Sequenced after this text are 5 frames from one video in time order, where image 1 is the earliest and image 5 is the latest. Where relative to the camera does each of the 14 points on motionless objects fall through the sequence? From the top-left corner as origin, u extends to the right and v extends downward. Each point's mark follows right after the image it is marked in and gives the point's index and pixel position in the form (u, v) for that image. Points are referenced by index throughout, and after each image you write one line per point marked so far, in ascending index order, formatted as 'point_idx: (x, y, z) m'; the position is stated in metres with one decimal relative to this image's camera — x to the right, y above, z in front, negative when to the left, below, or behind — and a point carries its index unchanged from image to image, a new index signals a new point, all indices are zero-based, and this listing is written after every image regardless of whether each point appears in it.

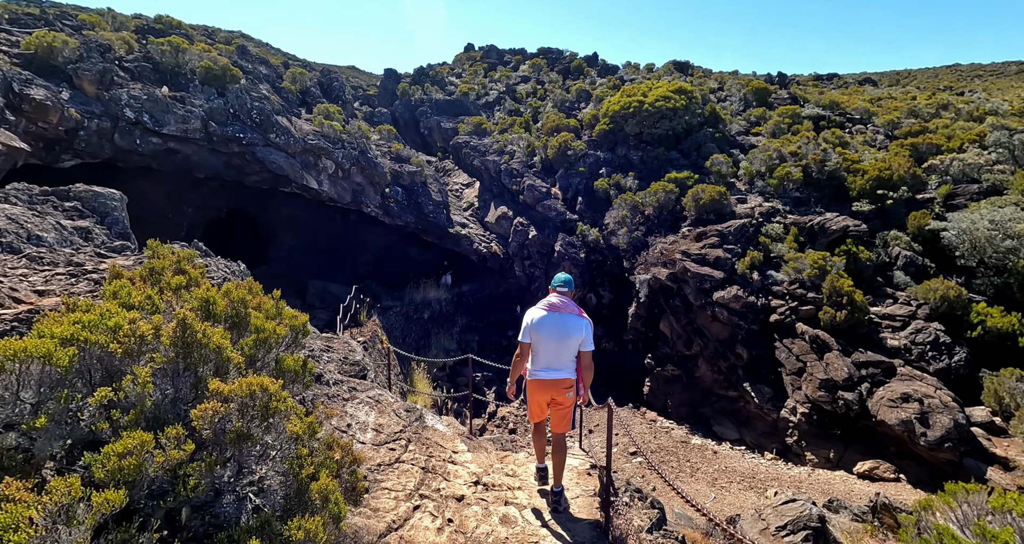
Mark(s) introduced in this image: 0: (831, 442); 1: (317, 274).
0: (+6.8, -3.6, +10.2) m
1: (-5.8, -0.1, +14.4) m
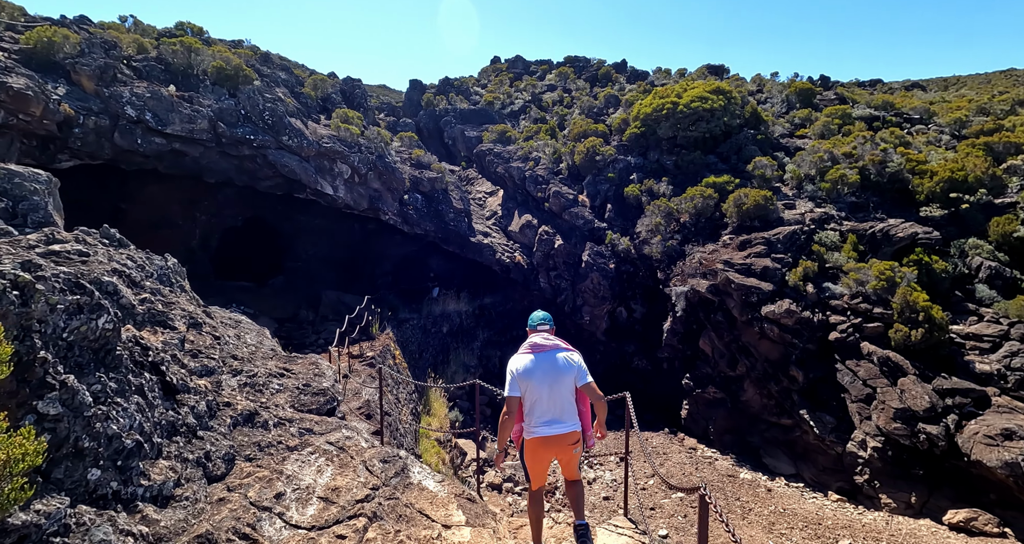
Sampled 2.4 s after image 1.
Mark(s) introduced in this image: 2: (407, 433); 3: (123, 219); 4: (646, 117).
0: (+7.2, -3.8, +8.7) m
1: (-5.1, -0.4, +13.7) m
2: (-1.6, -2.5, +7.5) m
3: (-8.9, +1.2, +11.0) m
4: (+4.5, +5.2, +16.3) m
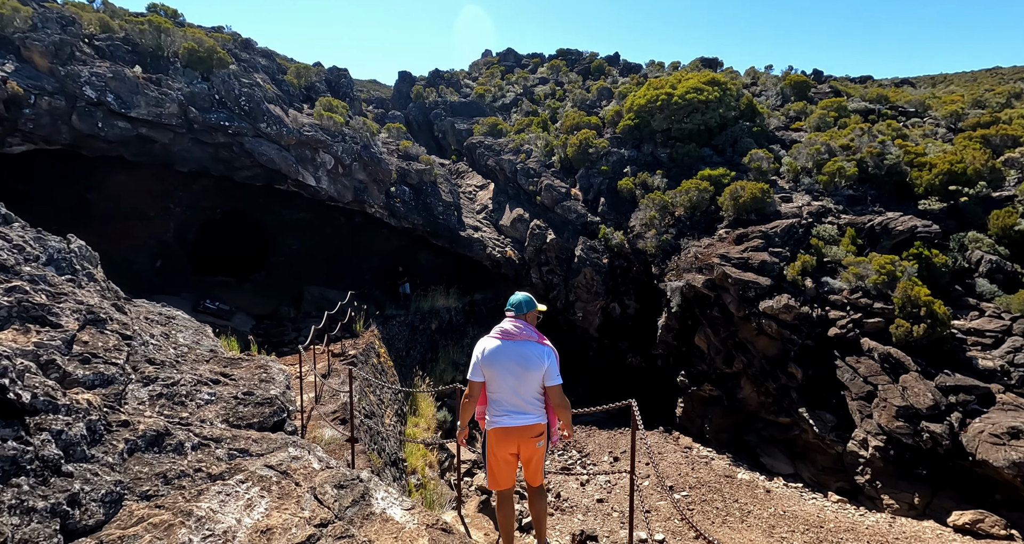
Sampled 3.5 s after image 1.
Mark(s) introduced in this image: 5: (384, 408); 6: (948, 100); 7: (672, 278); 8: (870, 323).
0: (+7.1, -3.7, +8.4) m
1: (-5.4, -0.3, +13.2) m
2: (-1.8, -2.4, +7.1) m
3: (-9.1, +1.3, +10.4) m
4: (+4.2, +5.4, +15.9) m
5: (-2.1, -2.2, +7.8) m
6: (+14.8, +5.8, +16.4) m
7: (+4.1, -0.2, +12.4) m
8: (+7.2, -1.0, +9.7) m
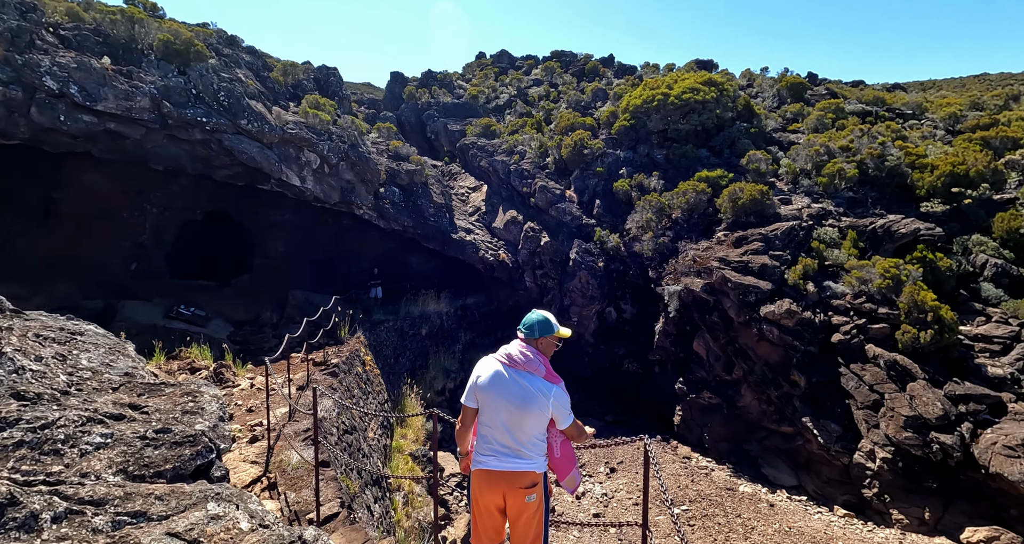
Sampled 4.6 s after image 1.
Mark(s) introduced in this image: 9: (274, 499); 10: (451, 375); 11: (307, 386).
0: (+6.9, -3.8, +8.1) m
1: (-5.6, -0.4, +12.7) m
2: (-1.9, -2.5, +6.6) m
3: (-9.3, +1.3, +9.9) m
4: (+4.0, +5.3, +15.6) m
5: (-2.2, -2.3, +7.4) m
6: (+14.6, +5.7, +16.2) m
7: (+3.9, -0.3, +12.1) m
8: (+7.1, -1.1, +9.4) m
9: (-2.1, -2.0, +4.2) m
10: (-1.6, -2.7, +12.5) m
11: (-2.8, -1.6, +6.6) m
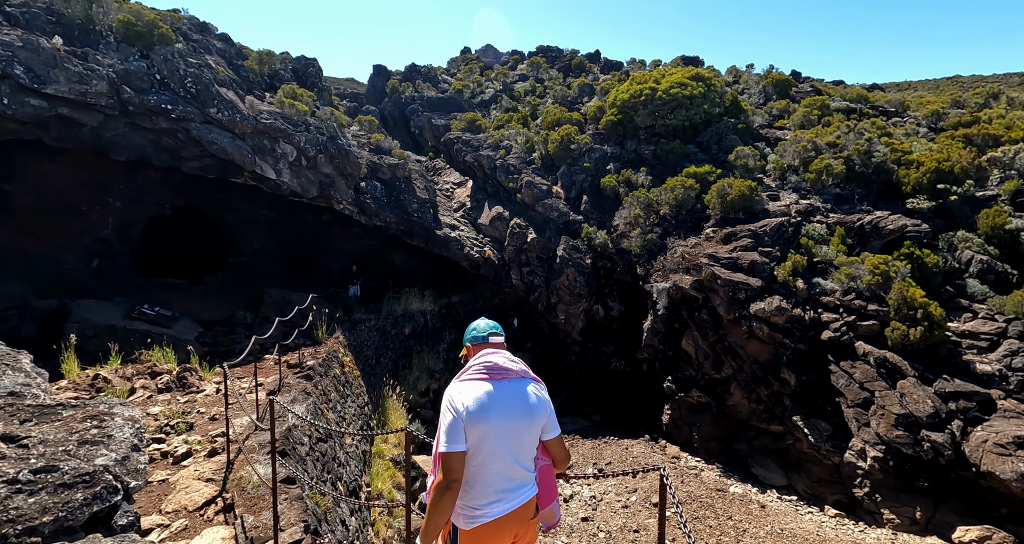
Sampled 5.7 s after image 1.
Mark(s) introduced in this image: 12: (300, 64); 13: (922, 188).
0: (+6.7, -3.7, +8.0) m
1: (-5.9, -0.3, +12.3) m
2: (-2.1, -2.4, +6.2) m
3: (-9.6, +1.3, +9.3) m
4: (+3.6, +5.4, +15.3) m
5: (-2.4, -2.2, +7.0) m
6: (+14.1, +5.8, +16.3) m
7: (+3.6, -0.2, +11.9) m
8: (+6.8, -1.0, +9.3) m
9: (-2.2, -2.0, +3.9) m
10: (-1.9, -2.6, +12.2) m
11: (-3.0, -1.5, +6.2) m
12: (-7.3, +7.2, +16.6) m
13: (+9.7, +2.0, +11.4) m
